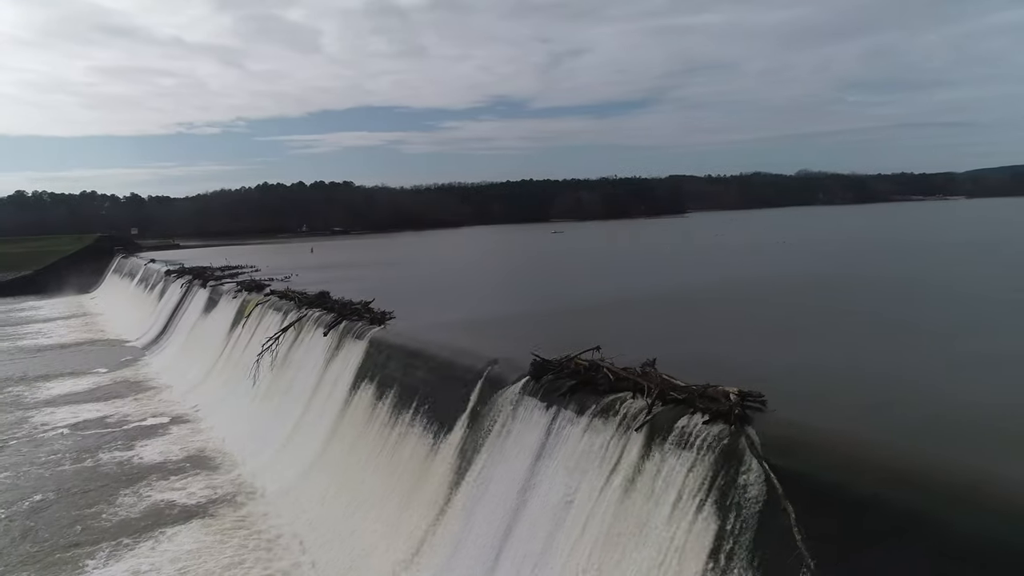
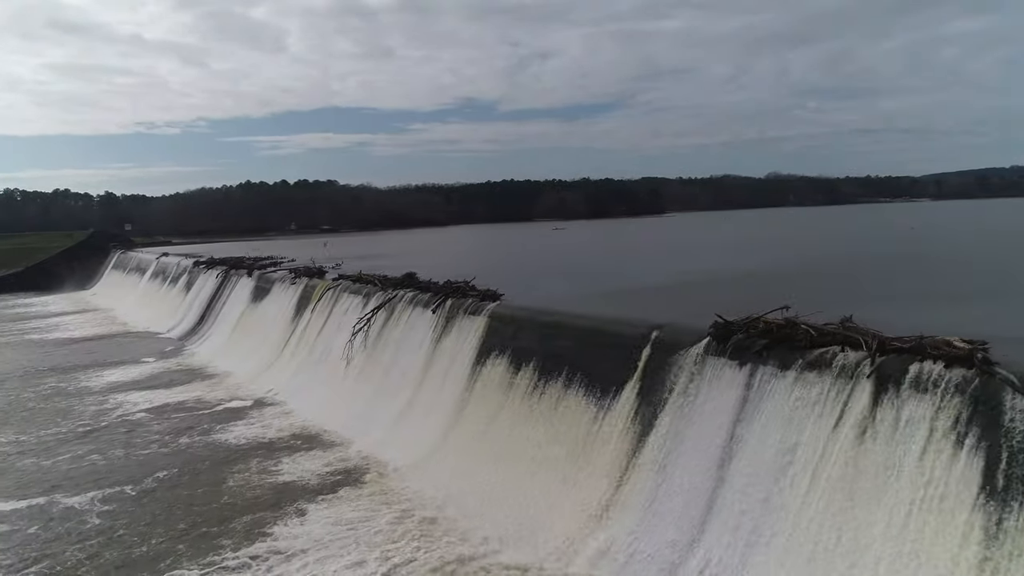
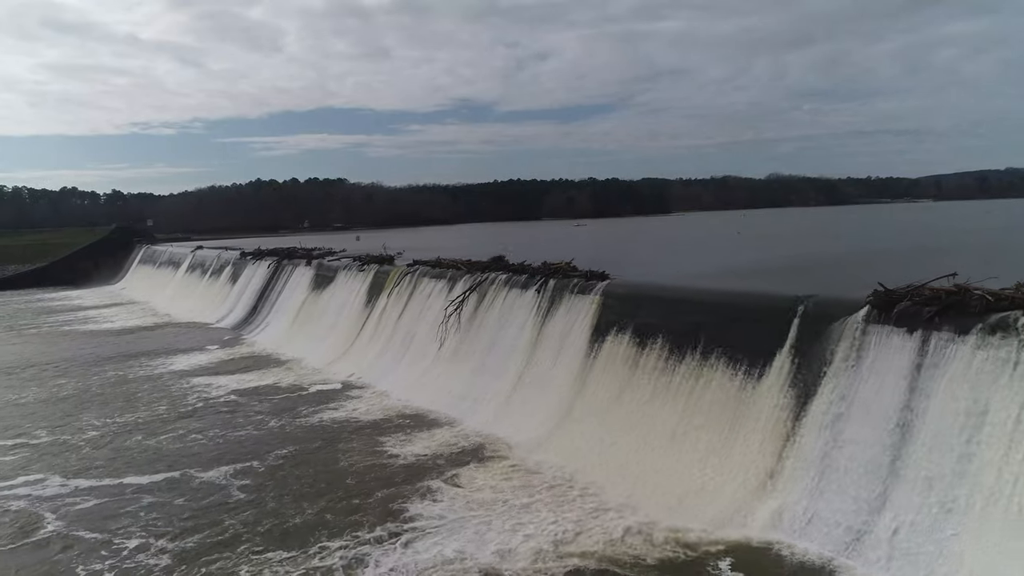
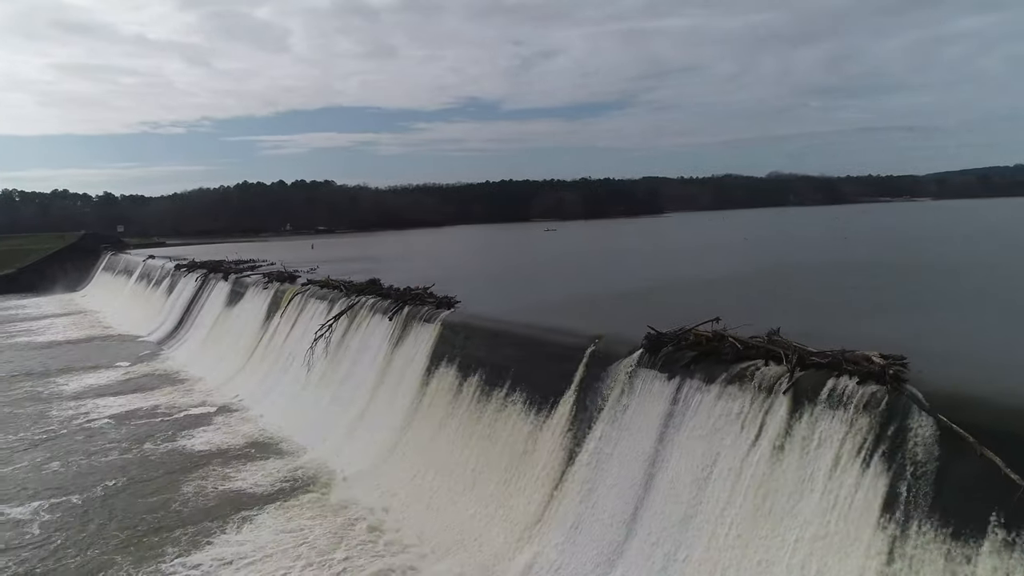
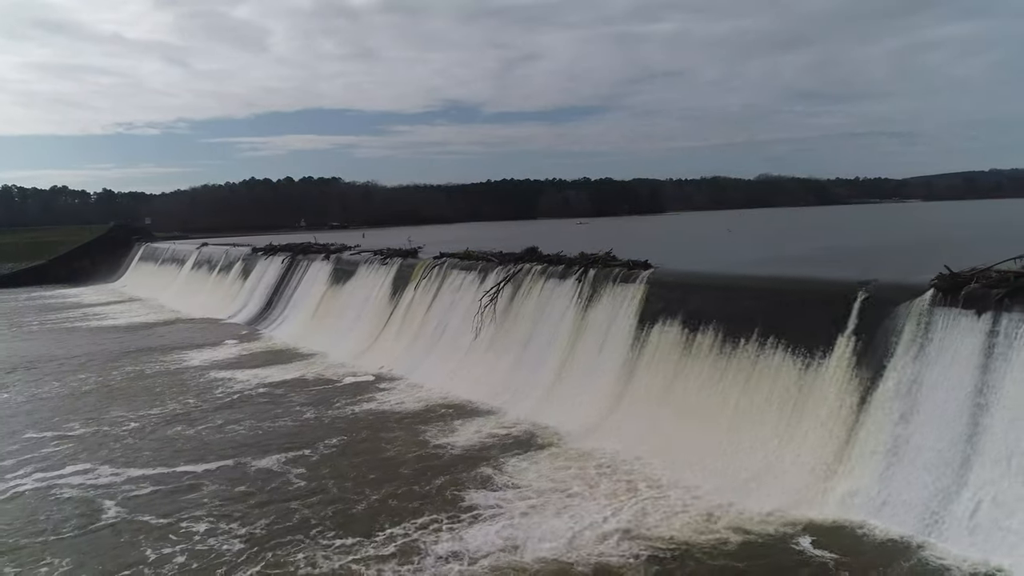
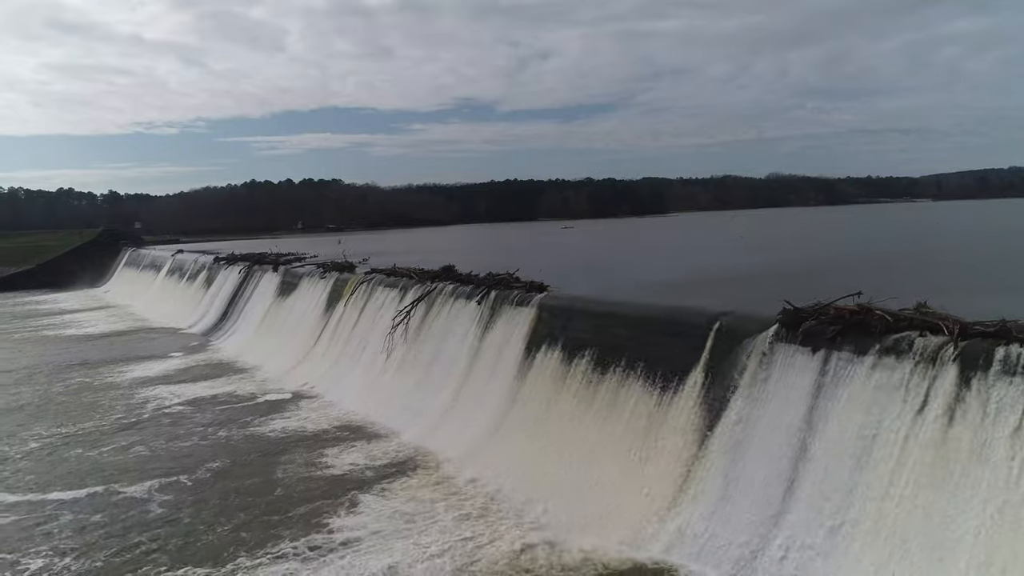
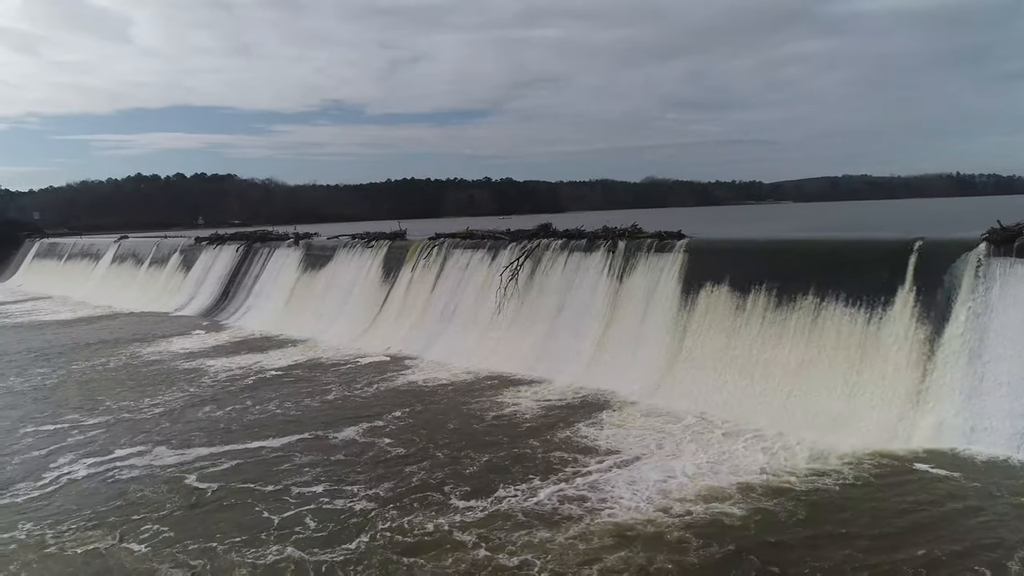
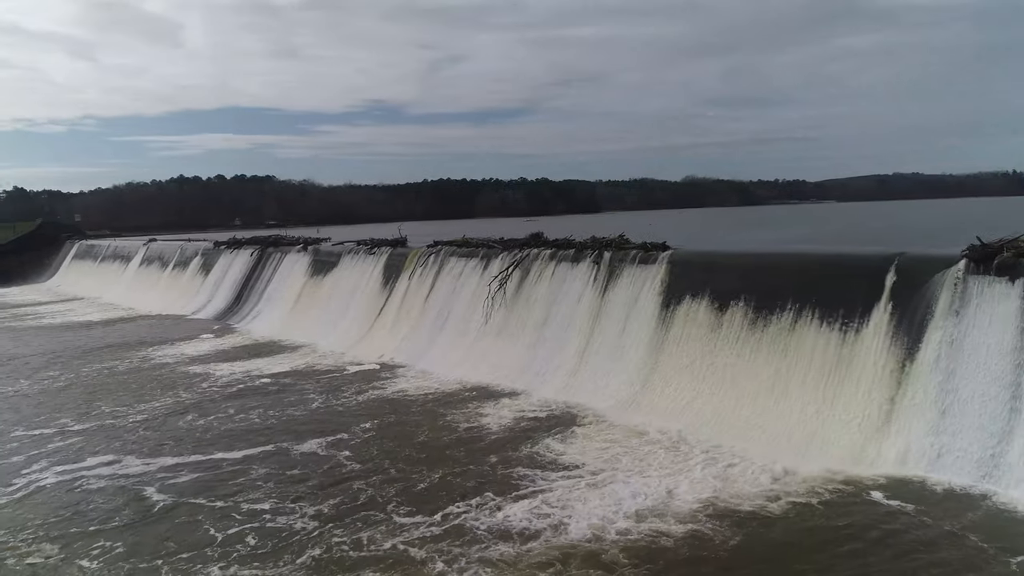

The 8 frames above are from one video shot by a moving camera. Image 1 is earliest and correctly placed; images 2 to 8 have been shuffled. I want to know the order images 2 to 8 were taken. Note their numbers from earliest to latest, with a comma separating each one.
4, 2, 6, 3, 5, 8, 7
